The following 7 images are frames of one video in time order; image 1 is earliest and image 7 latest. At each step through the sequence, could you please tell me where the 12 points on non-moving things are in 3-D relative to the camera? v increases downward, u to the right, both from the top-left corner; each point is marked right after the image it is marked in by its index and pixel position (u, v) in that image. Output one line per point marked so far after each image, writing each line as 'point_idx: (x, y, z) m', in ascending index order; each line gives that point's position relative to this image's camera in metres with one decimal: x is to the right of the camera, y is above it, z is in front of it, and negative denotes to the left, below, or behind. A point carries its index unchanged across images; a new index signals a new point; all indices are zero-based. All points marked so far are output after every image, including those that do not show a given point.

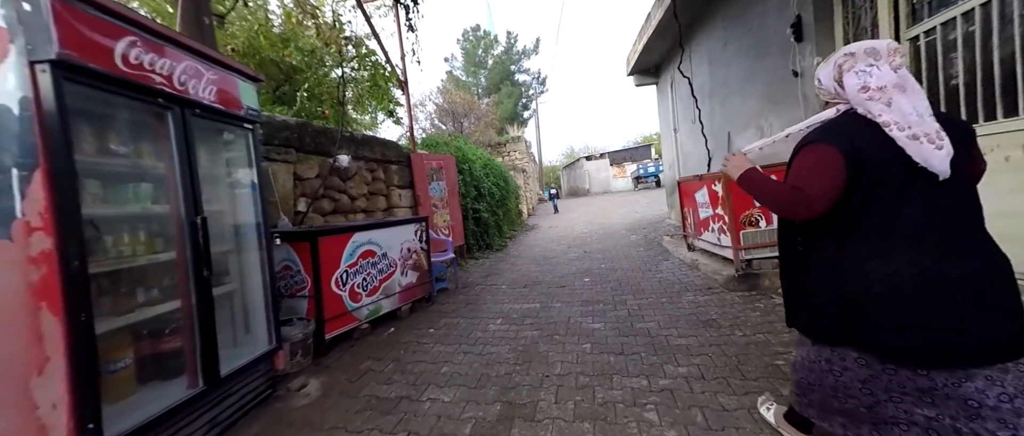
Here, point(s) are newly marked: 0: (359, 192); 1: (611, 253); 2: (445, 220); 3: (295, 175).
0: (-2.0, +0.3, +4.4) m
1: (+1.8, -0.7, +6.1) m
2: (-1.2, 0.0, +5.7) m
3: (-2.4, +0.5, +3.7) m
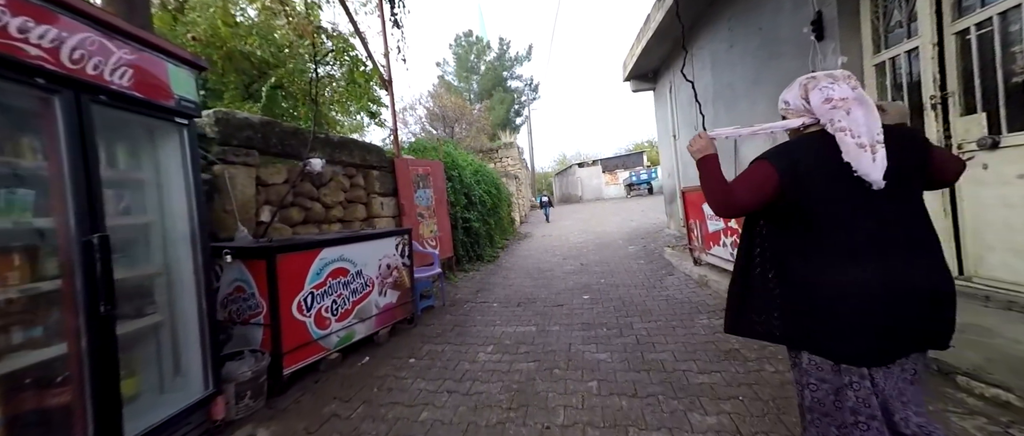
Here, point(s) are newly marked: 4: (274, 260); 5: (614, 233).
0: (-2.1, +0.2, +4.0) m
1: (+1.7, -0.9, +5.8) m
2: (-1.3, -0.2, +5.3) m
3: (-2.5, +0.4, +3.2) m
4: (-1.7, -0.3, +2.4) m
5: (+2.9, -0.4, +9.3) m
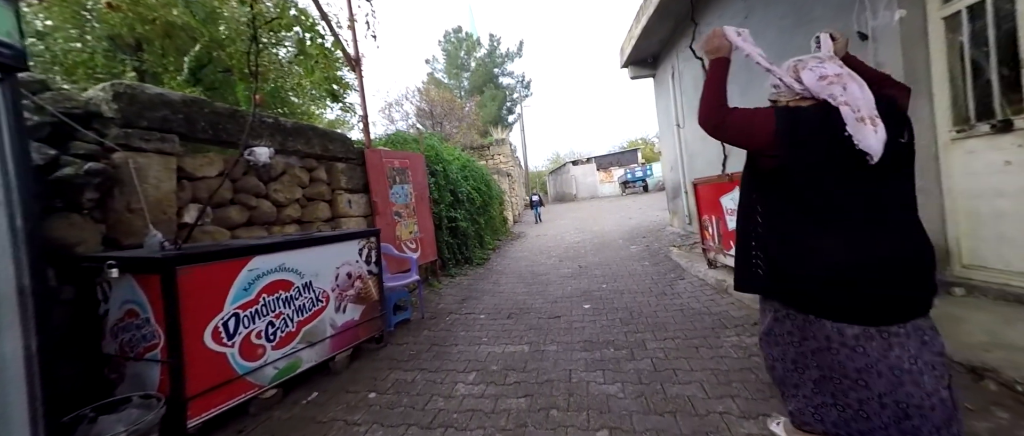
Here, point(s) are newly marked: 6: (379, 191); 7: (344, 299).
0: (-2.3, +0.2, +3.4) m
1: (+1.6, -0.8, +5.2) m
2: (-1.4, -0.2, +4.7) m
3: (-2.6, +0.4, +2.6) m
4: (-1.8, -0.3, +1.8) m
5: (+2.6, -0.4, +8.8) m
6: (-1.7, +0.3, +4.2) m
7: (-1.4, -0.7, +2.8) m
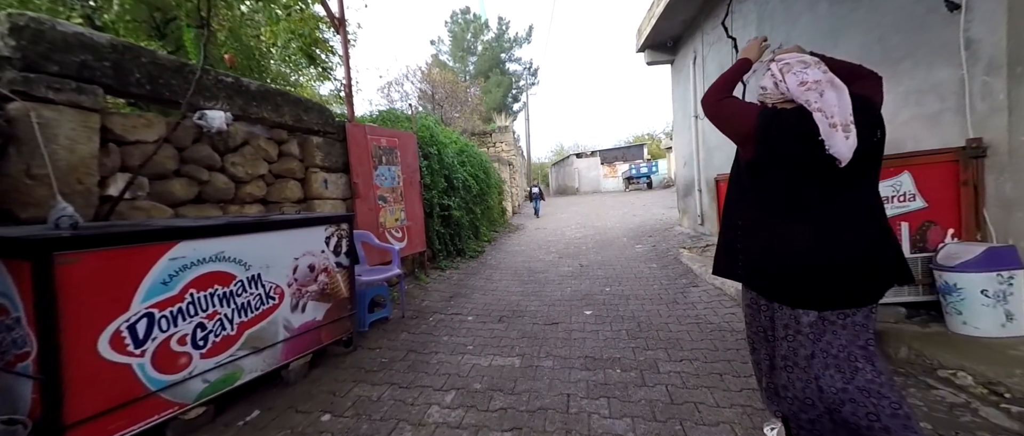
0: (-2.3, +0.4, +2.9) m
1: (+1.5, -0.8, +4.8) m
2: (-1.5, 0.0, +4.2) m
3: (-2.6, +0.5, +2.1) m
4: (-1.9, -0.2, +1.3) m
5: (+2.6, -0.3, +8.3) m
6: (-1.7, +0.5, +3.8) m
7: (-1.5, -0.5, +2.3) m
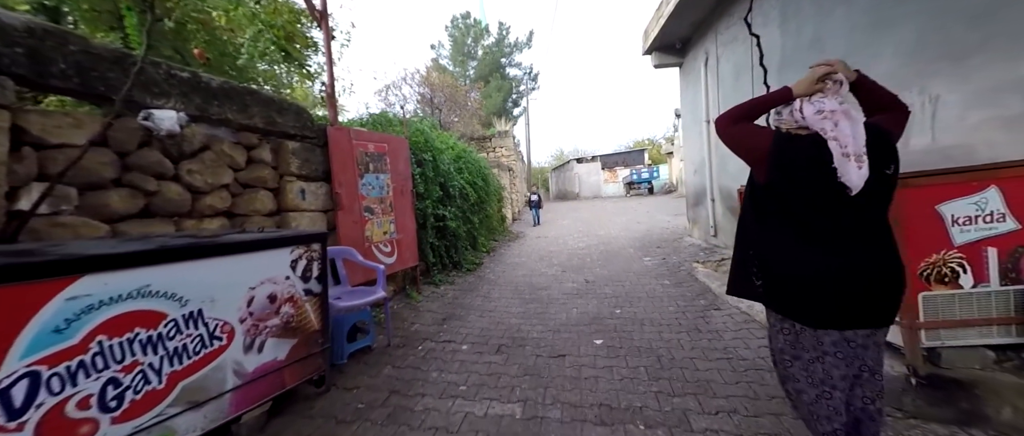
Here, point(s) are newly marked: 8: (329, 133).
0: (-2.3, +0.3, +2.5) m
1: (+1.5, -0.9, +4.4) m
2: (-1.5, -0.2, +3.8) m
3: (-2.6, +0.4, +1.7) m
4: (-1.9, -0.3, +0.9) m
5: (+2.6, -0.5, +7.9) m
6: (-1.7, +0.4, +3.4) m
7: (-1.5, -0.7, +1.9) m
8: (-1.8, +0.8, +3.3) m
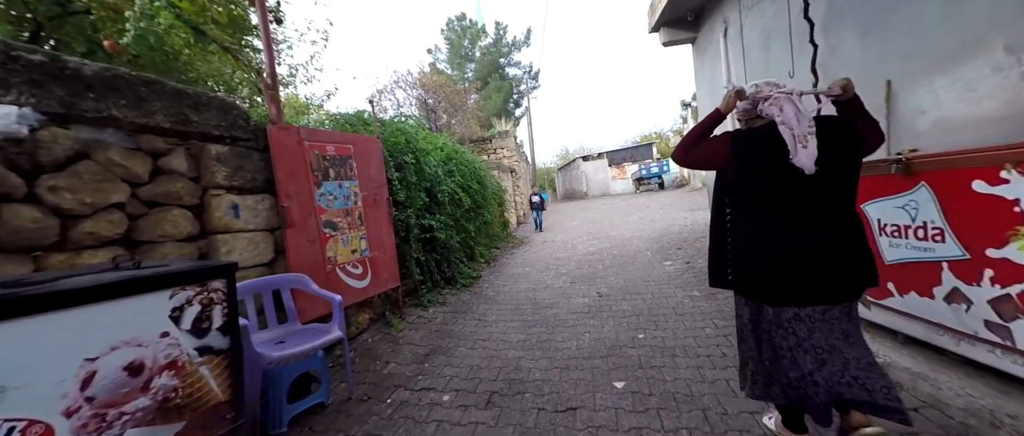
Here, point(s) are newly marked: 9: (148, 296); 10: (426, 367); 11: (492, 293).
0: (-2.4, +0.1, +1.9) m
1: (+1.5, -0.9, +3.7) m
2: (-1.5, -0.3, +3.2) m
3: (-2.7, +0.2, +1.1) m
4: (-2.0, -0.4, +0.3) m
5: (+2.7, -0.5, +7.2) m
6: (-1.8, +0.2, +2.8) m
7: (-1.6, -0.8, +1.3) m
8: (-1.9, +0.7, +2.6) m
9: (-1.6, -0.3, +1.4) m
10: (-0.7, -1.2, +2.8) m
11: (-0.3, -1.0, +4.6) m
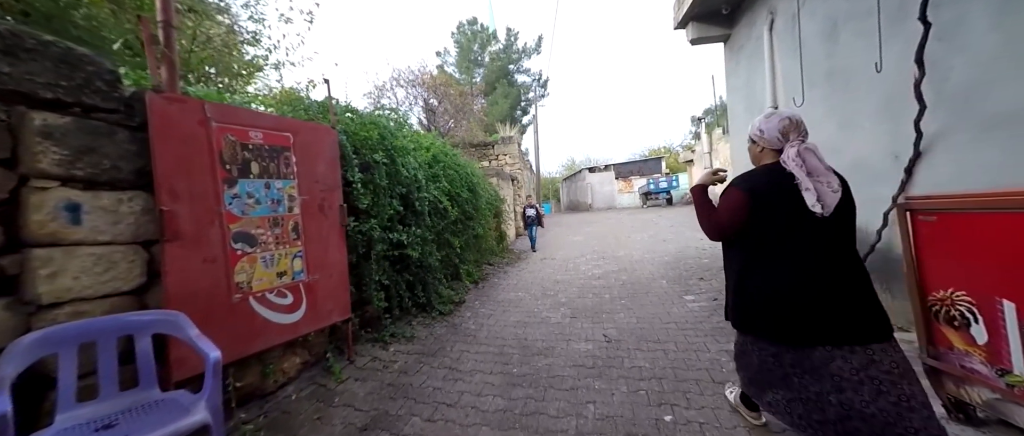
0: (-2.5, +0.1, +1.1) m
1: (+1.3, -1.2, +2.8) m
2: (-1.6, -0.4, +2.4) m
3: (-2.8, +0.3, +0.3) m
4: (-2.1, -0.4, -0.5) m
5: (+2.5, -0.9, +6.3) m
6: (-1.9, +0.2, +2.0) m
7: (-1.7, -0.8, +0.5) m
8: (-2.0, +0.6, +1.9) m
9: (-1.7, -0.4, +0.6) m
10: (-0.9, -1.3, +1.9) m
11: (-0.4, -1.2, +3.8) m
